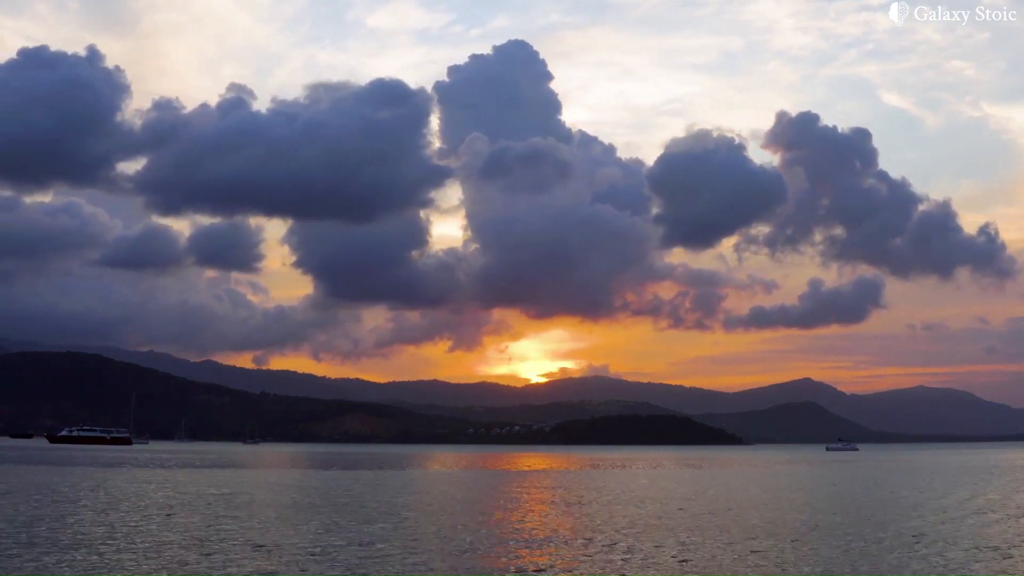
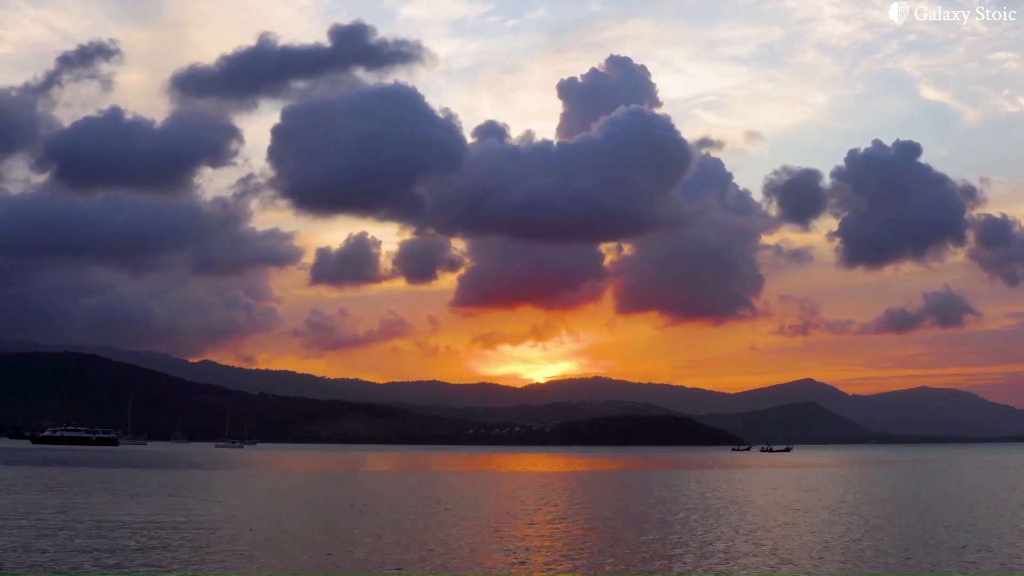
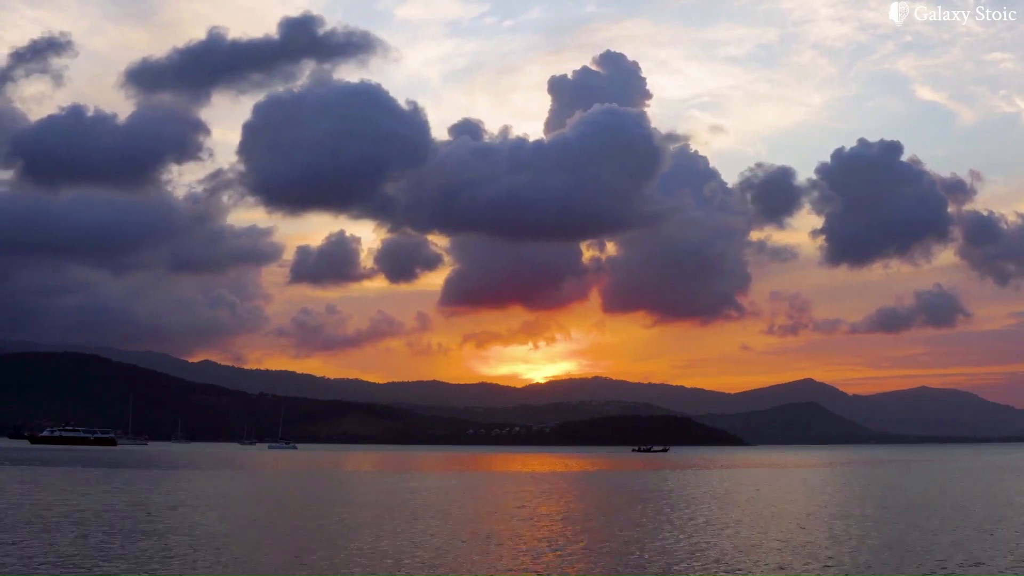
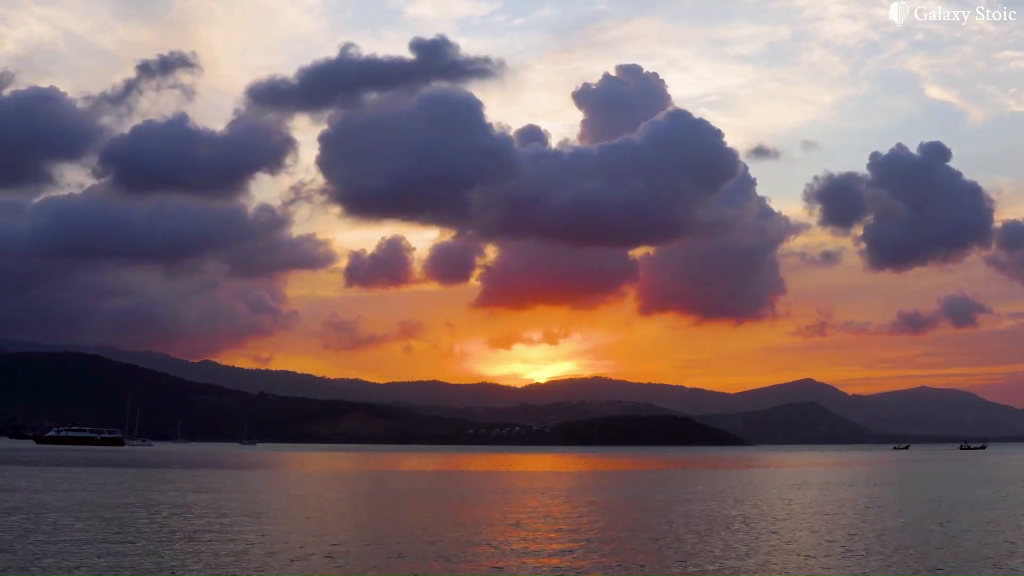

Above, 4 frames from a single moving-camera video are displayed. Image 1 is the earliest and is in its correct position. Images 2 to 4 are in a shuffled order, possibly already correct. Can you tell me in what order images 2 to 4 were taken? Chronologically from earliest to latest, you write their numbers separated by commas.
3, 2, 4
